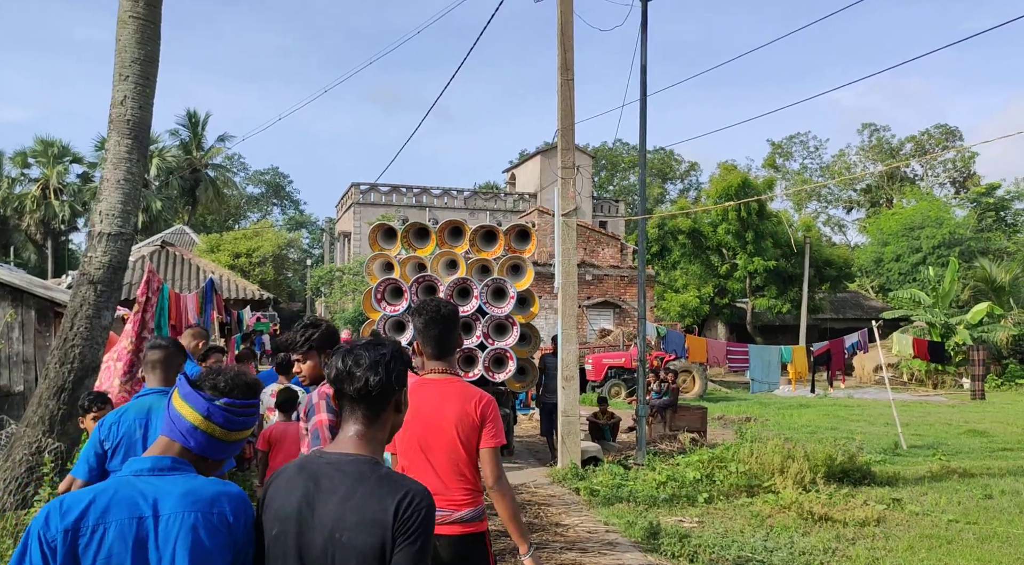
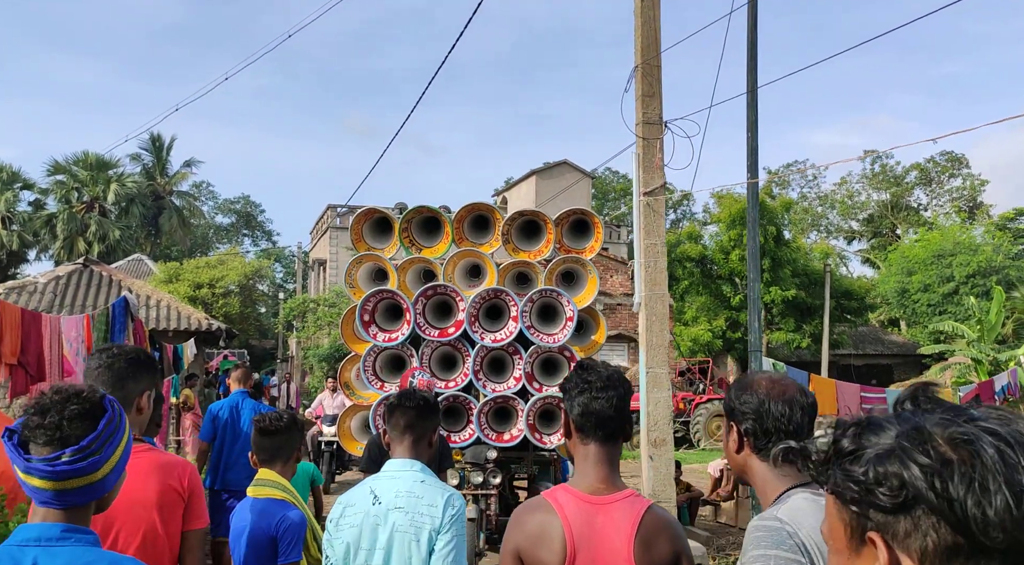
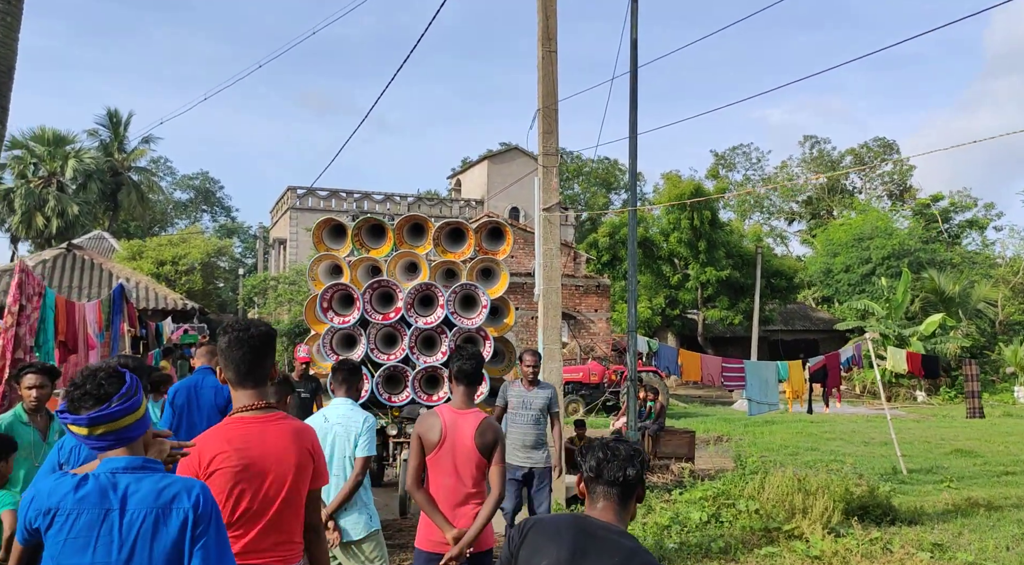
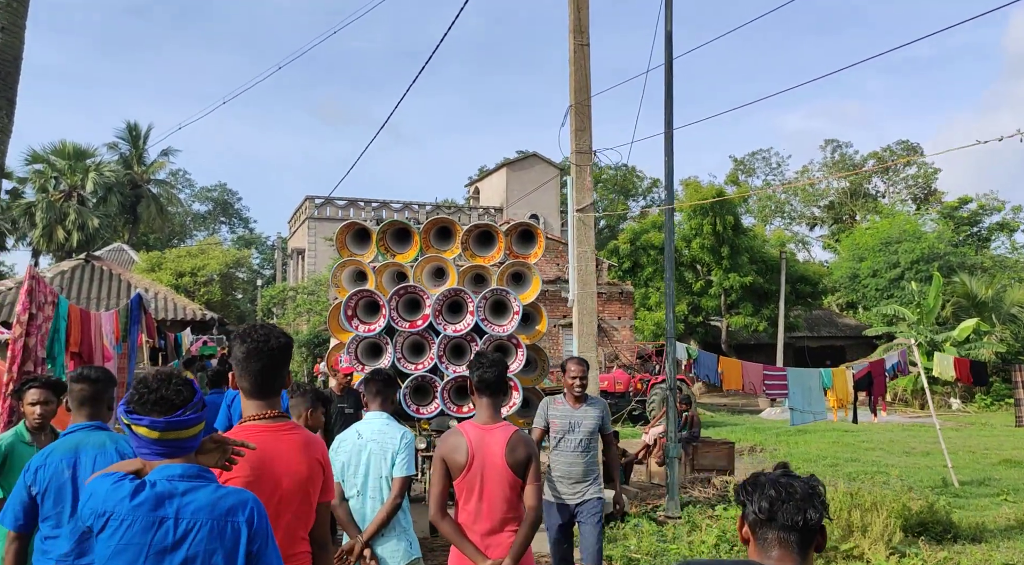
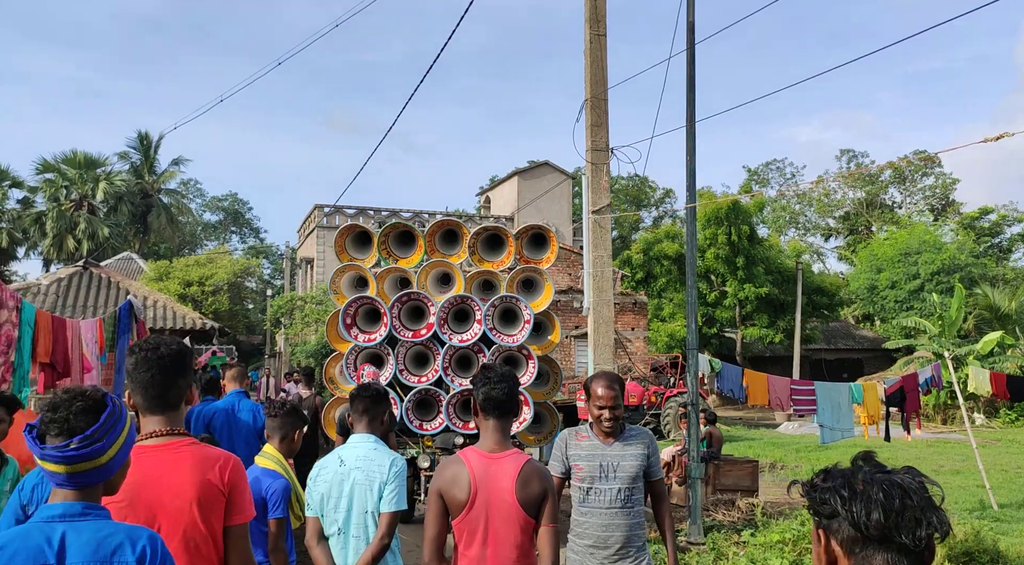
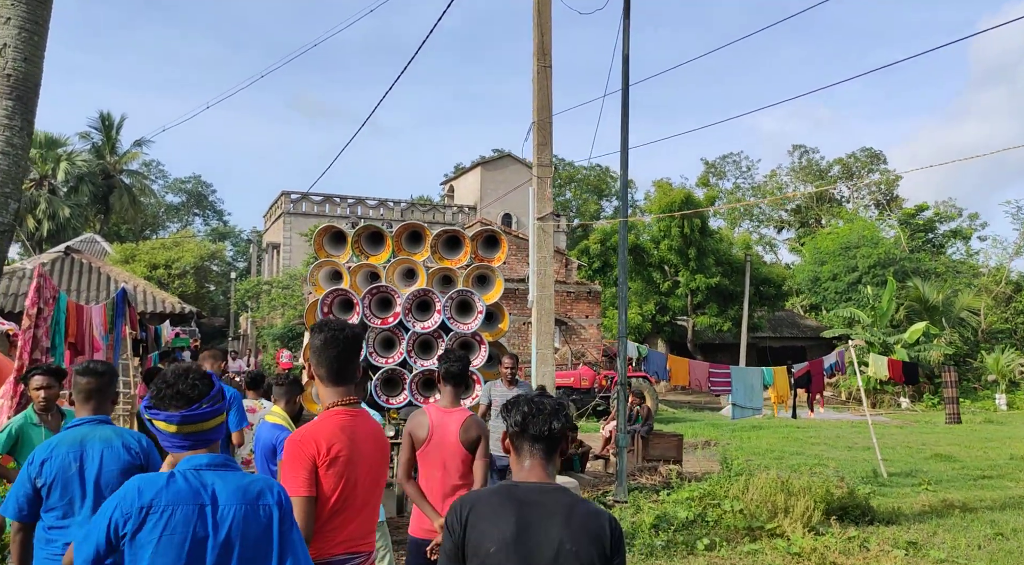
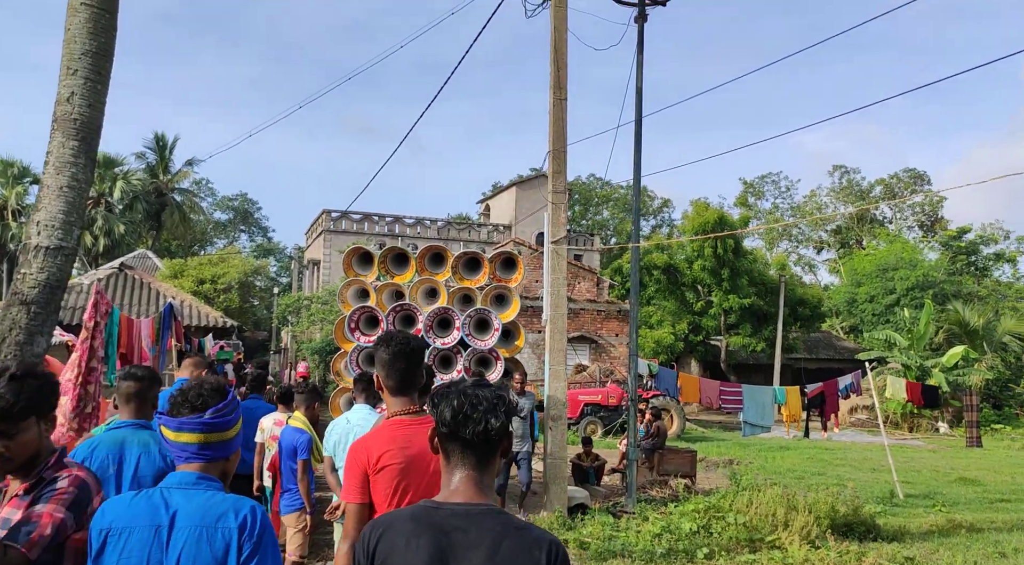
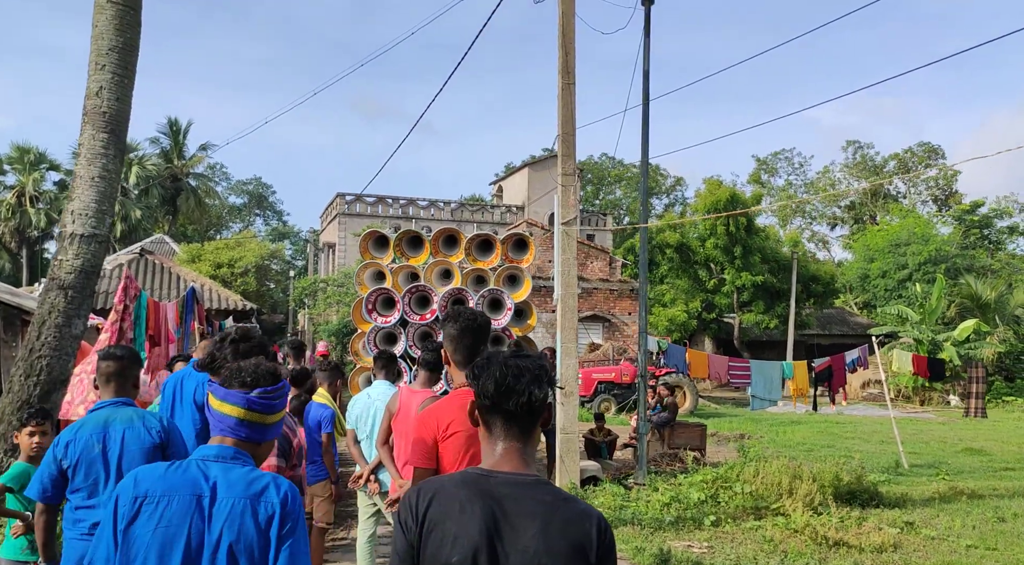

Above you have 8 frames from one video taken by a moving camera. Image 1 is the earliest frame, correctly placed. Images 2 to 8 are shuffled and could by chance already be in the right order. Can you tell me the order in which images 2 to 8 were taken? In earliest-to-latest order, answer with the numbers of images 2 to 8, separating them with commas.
8, 7, 6, 3, 4, 5, 2
